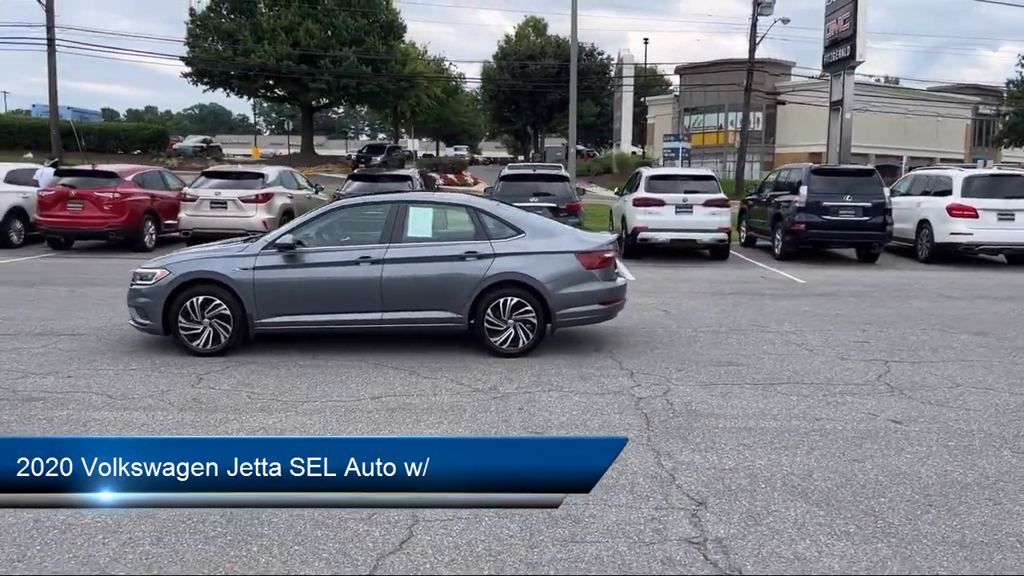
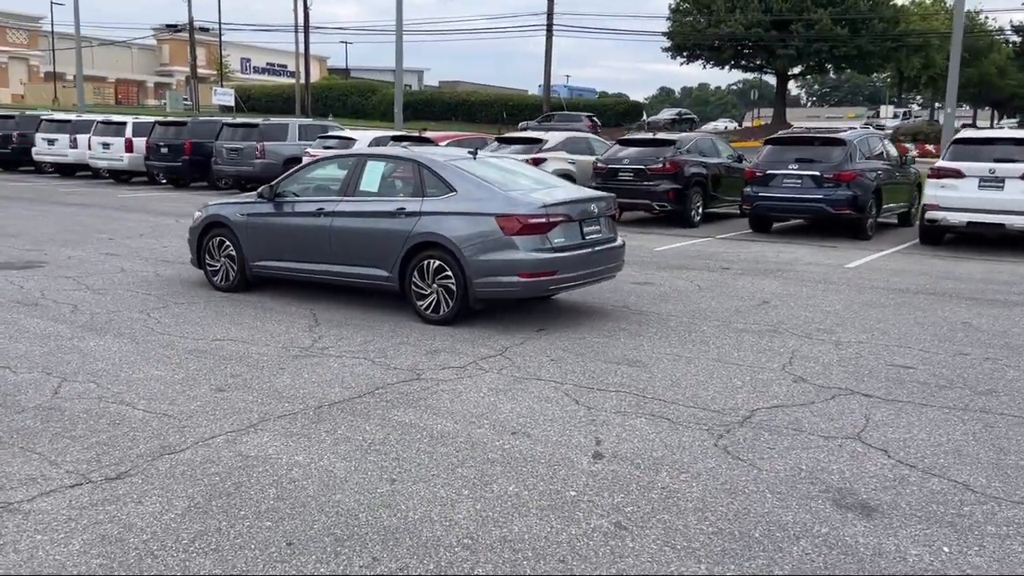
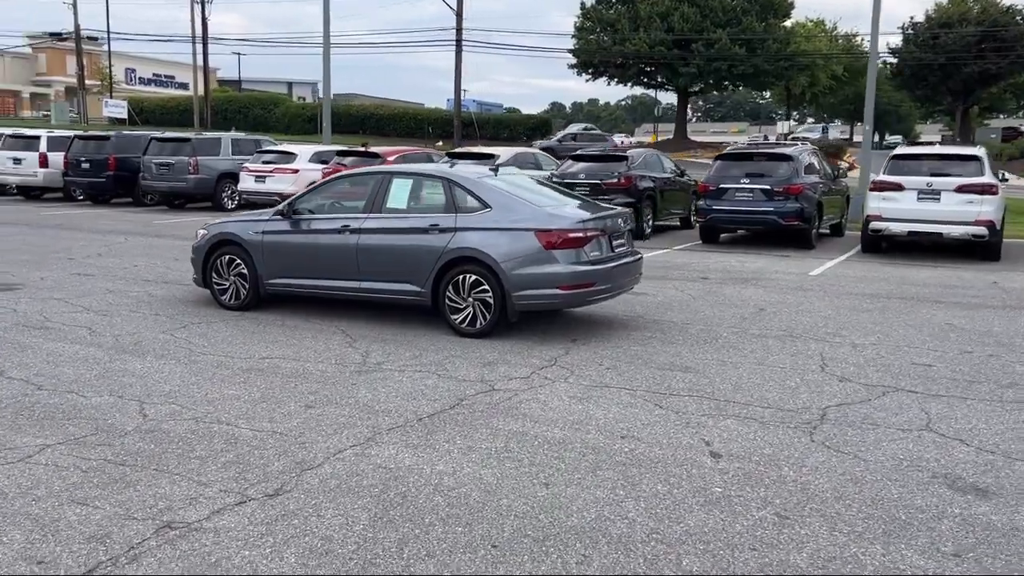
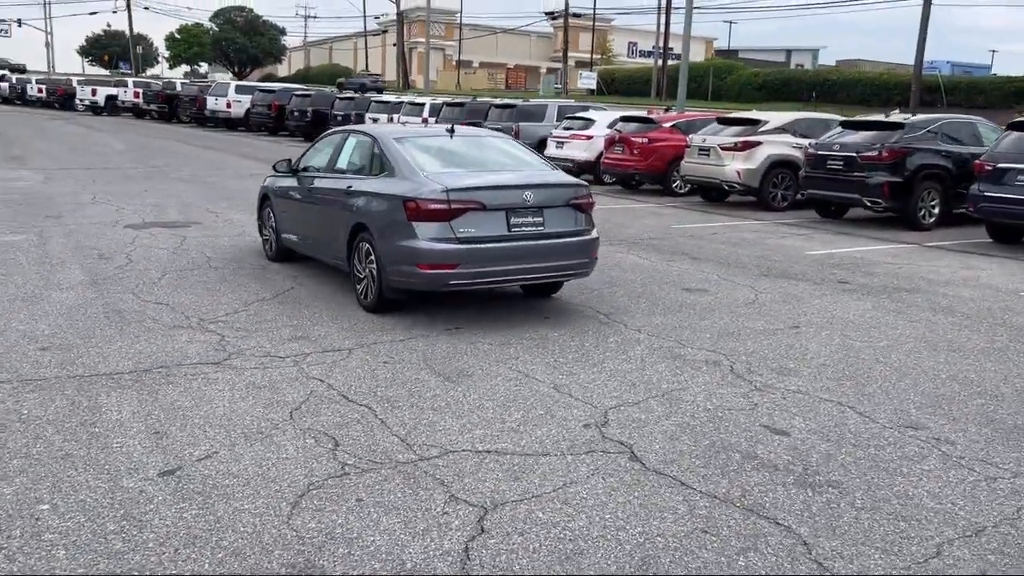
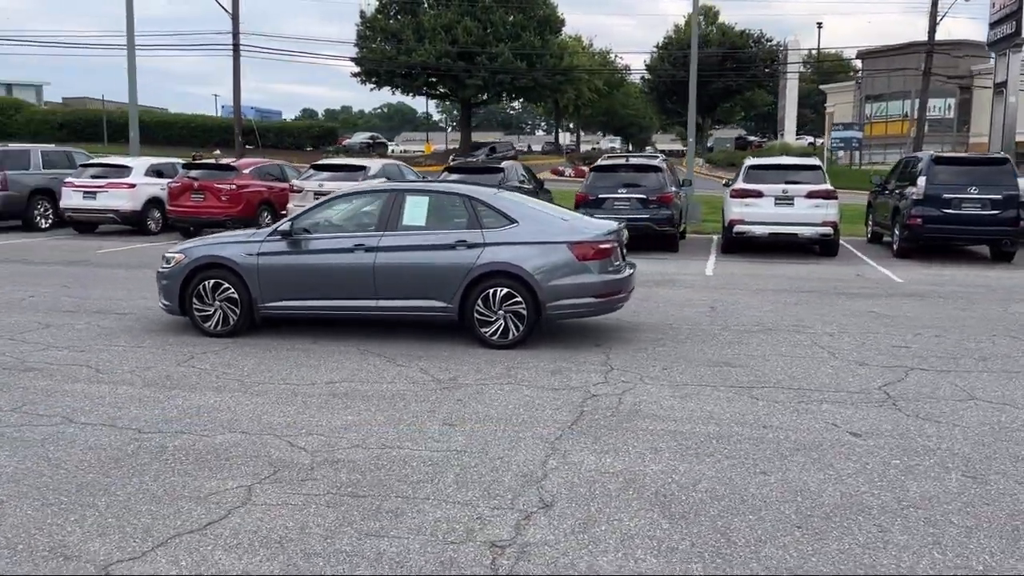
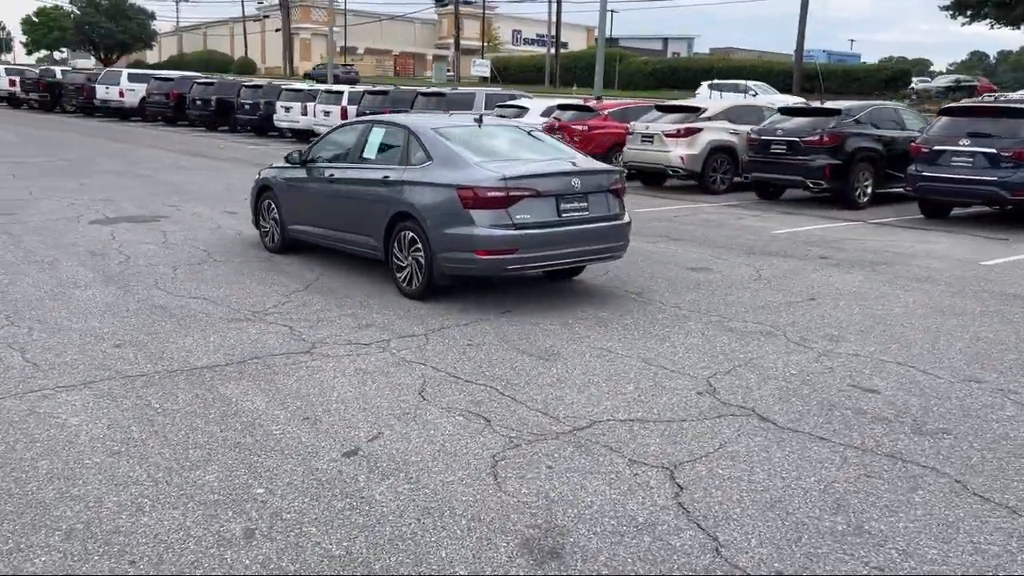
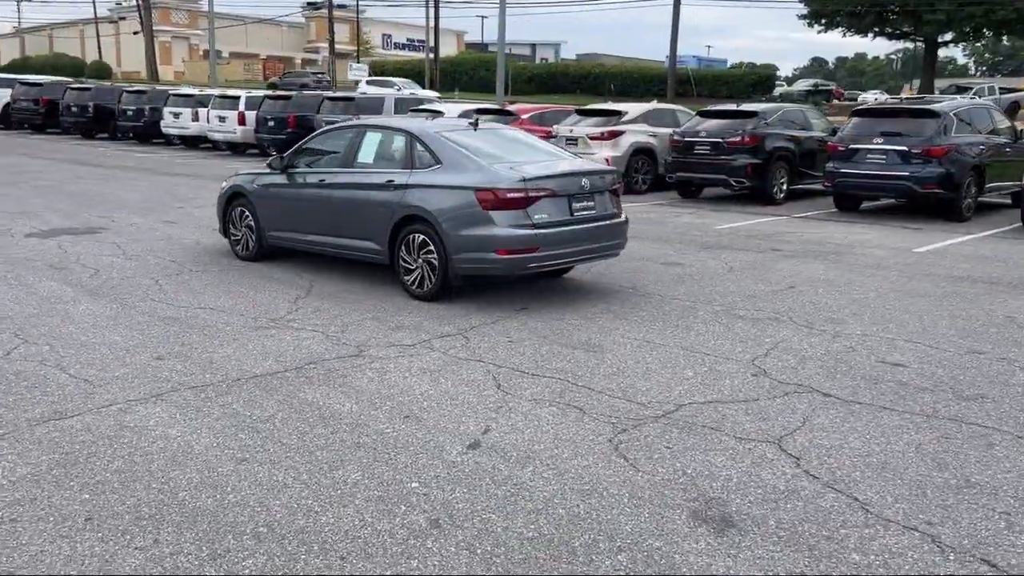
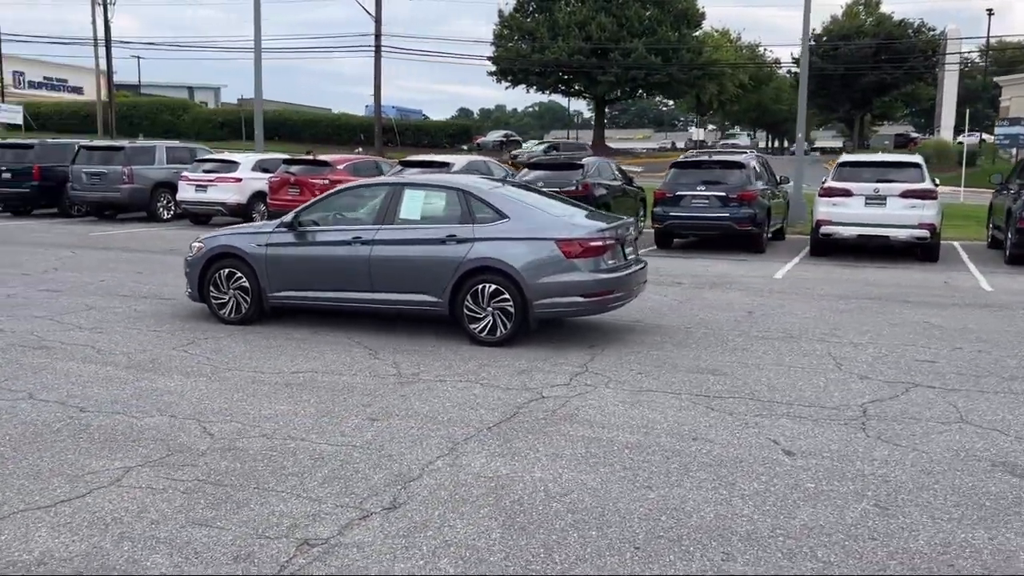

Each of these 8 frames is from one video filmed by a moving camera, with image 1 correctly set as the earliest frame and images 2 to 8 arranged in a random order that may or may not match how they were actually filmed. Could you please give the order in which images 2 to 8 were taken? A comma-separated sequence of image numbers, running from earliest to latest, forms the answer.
5, 8, 3, 2, 7, 6, 4
